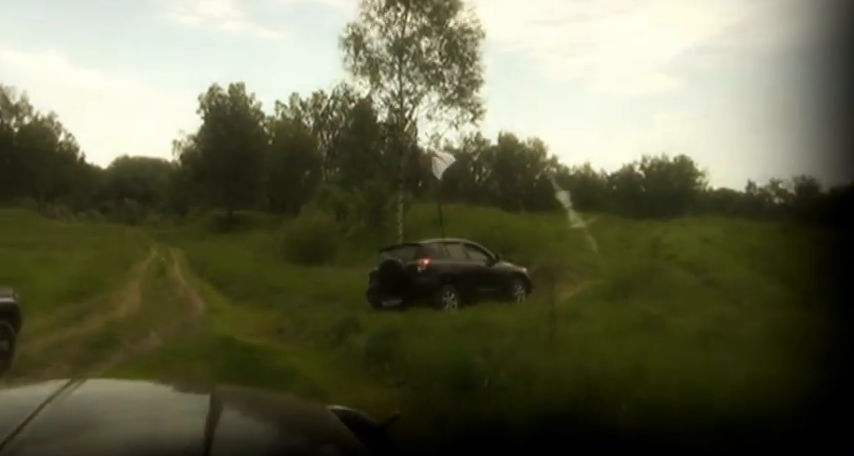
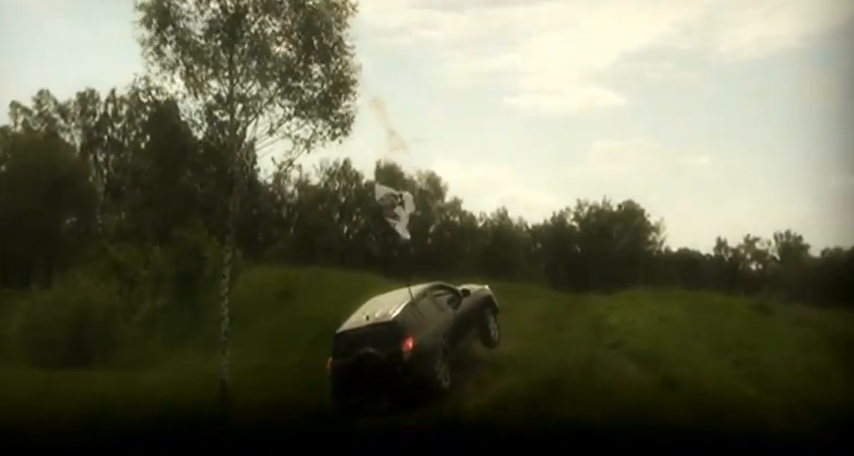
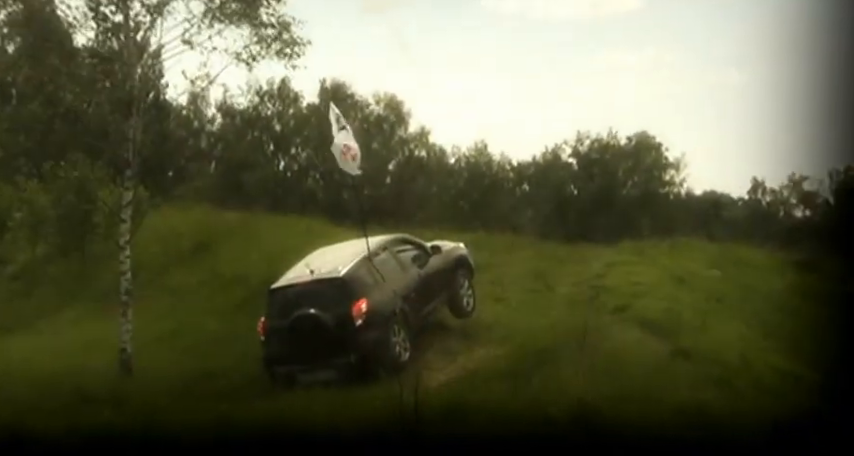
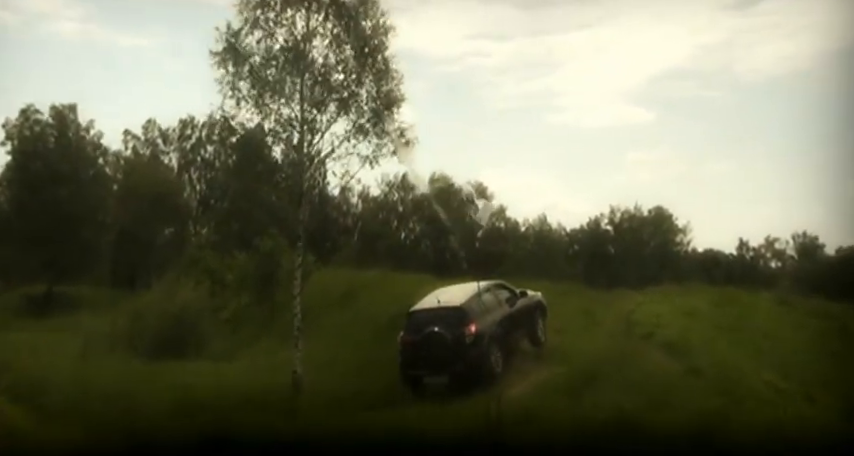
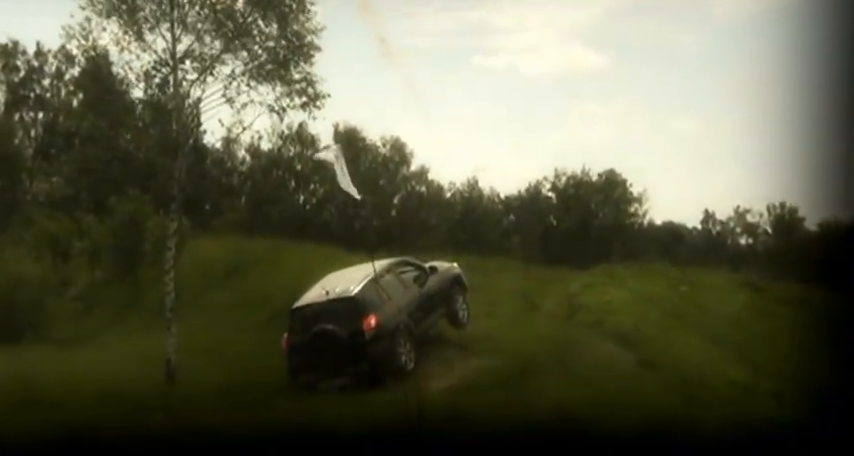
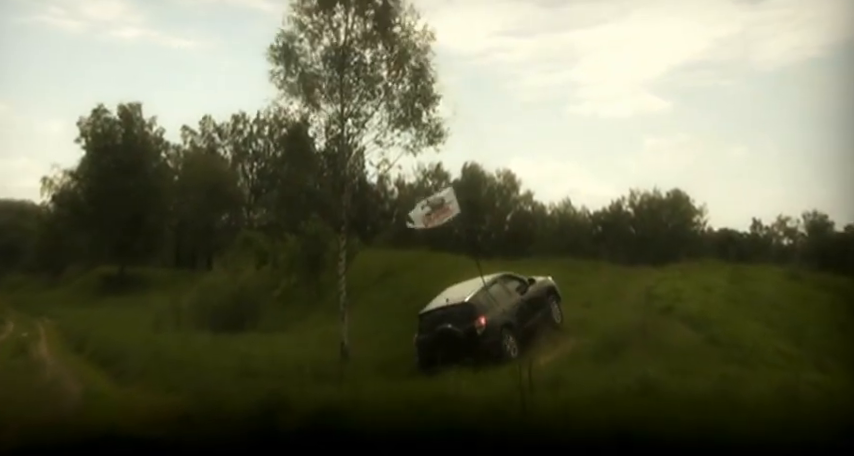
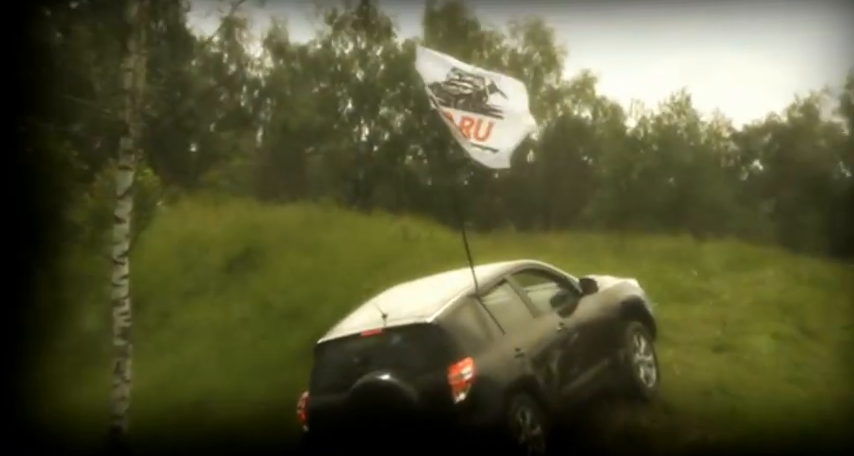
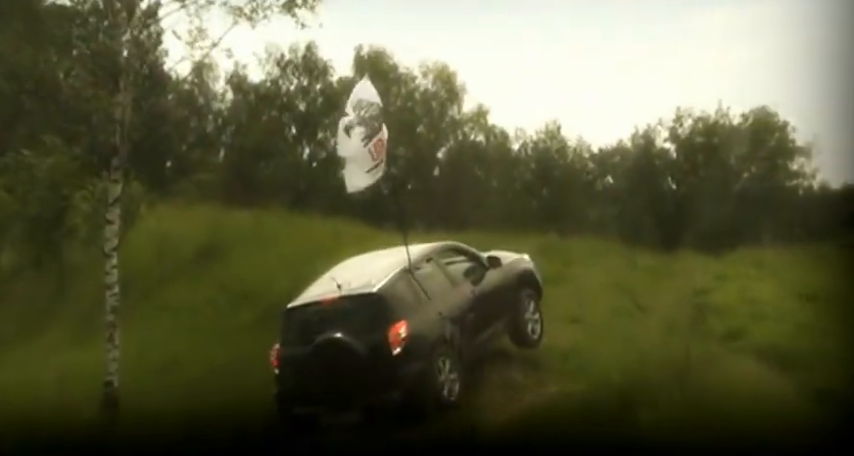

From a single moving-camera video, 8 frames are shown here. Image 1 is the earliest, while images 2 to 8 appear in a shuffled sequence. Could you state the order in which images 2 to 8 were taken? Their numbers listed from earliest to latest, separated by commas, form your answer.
6, 4, 2, 5, 3, 8, 7
